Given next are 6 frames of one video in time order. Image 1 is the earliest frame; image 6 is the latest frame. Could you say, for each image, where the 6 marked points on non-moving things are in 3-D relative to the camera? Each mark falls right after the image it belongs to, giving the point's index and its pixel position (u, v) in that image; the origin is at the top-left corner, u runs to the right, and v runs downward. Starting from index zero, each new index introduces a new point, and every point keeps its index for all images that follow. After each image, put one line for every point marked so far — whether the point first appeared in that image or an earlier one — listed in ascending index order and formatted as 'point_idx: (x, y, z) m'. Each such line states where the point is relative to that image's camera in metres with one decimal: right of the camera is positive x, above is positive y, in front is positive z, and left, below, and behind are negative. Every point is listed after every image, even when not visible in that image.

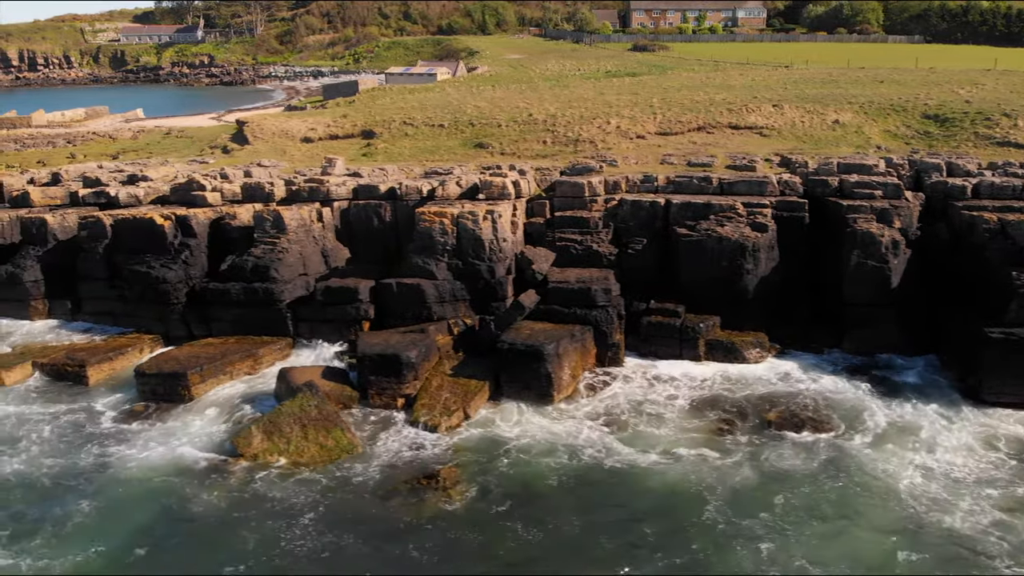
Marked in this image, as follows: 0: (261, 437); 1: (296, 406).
0: (-4.3, -2.5, +15.2) m
1: (-3.8, -2.0, +15.7) m
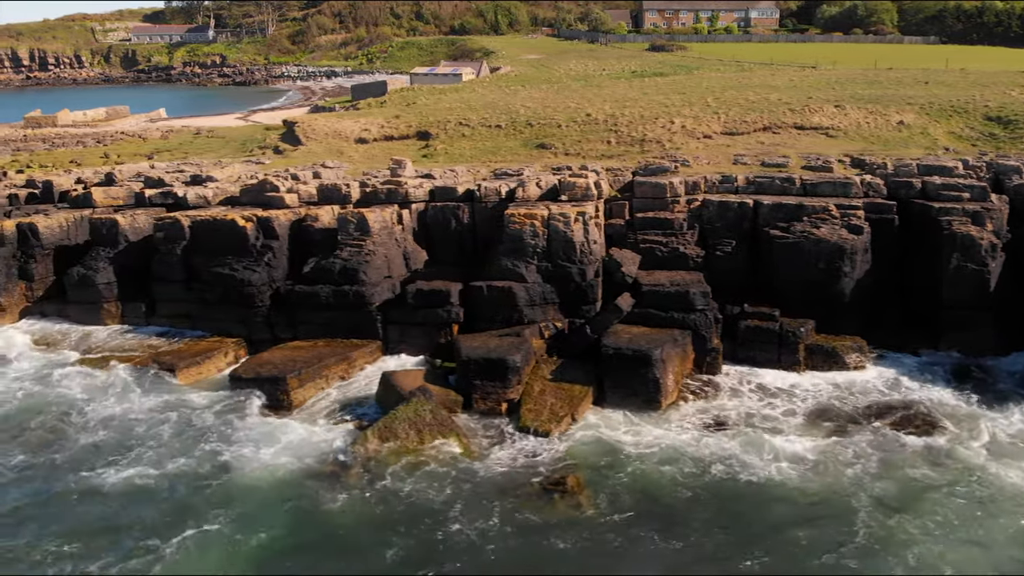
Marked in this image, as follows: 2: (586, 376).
0: (-2.3, -2.5, +14.8) m
1: (-1.7, -2.1, +15.3) m
2: (+1.4, -1.7, +17.3) m
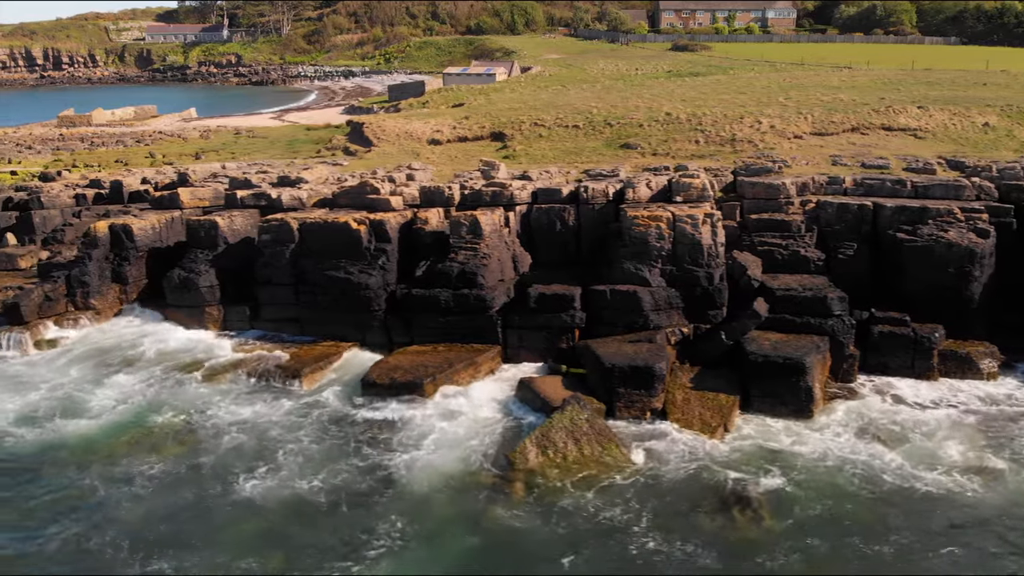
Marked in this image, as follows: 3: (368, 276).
0: (+0.4, -2.6, +14.4) m
1: (+0.9, -2.2, +14.8) m
2: (+4.1, -1.8, +16.9) m
3: (-3.2, +0.3, +19.4) m
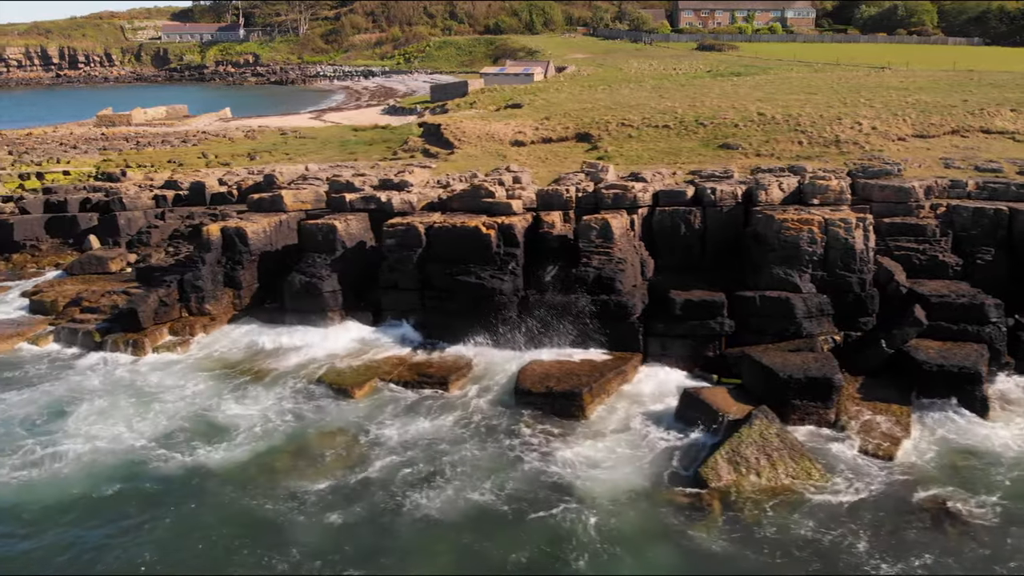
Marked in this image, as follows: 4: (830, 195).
0: (+3.3, -2.7, +13.9) m
1: (+3.8, -2.3, +14.3) m
2: (+7.0, -1.9, +16.4) m
3: (-0.3, +0.1, +18.9) m
4: (+7.0, +2.0, +19.8) m
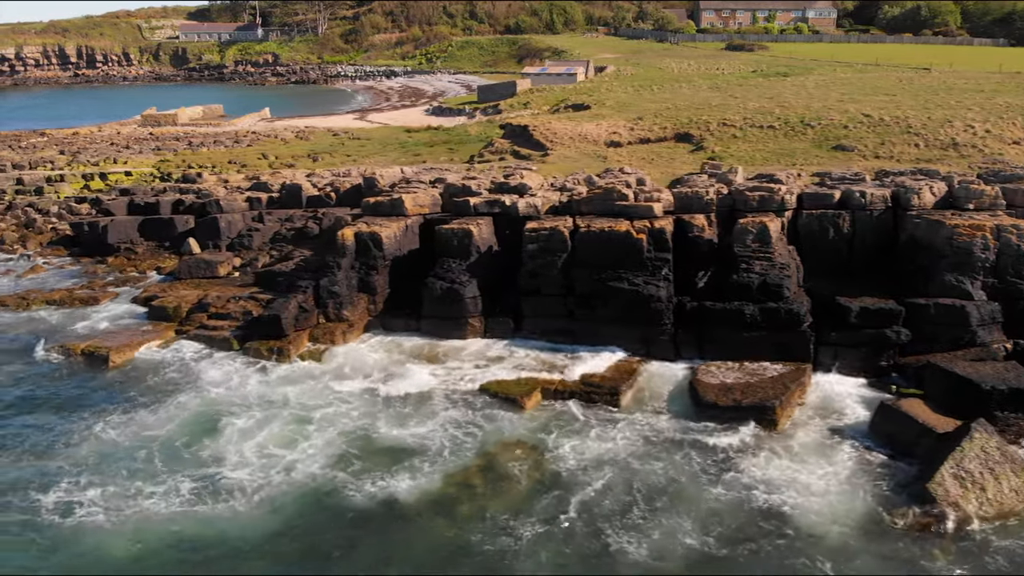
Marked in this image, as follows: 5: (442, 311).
0: (+6.6, -2.9, +13.4) m
1: (+7.1, -2.4, +13.9) m
2: (+10.2, -2.0, +16.0) m
3: (+2.9, 0.0, +18.4) m
4: (+10.2, +1.9, +19.4) m
5: (-1.6, -0.5, +19.9) m
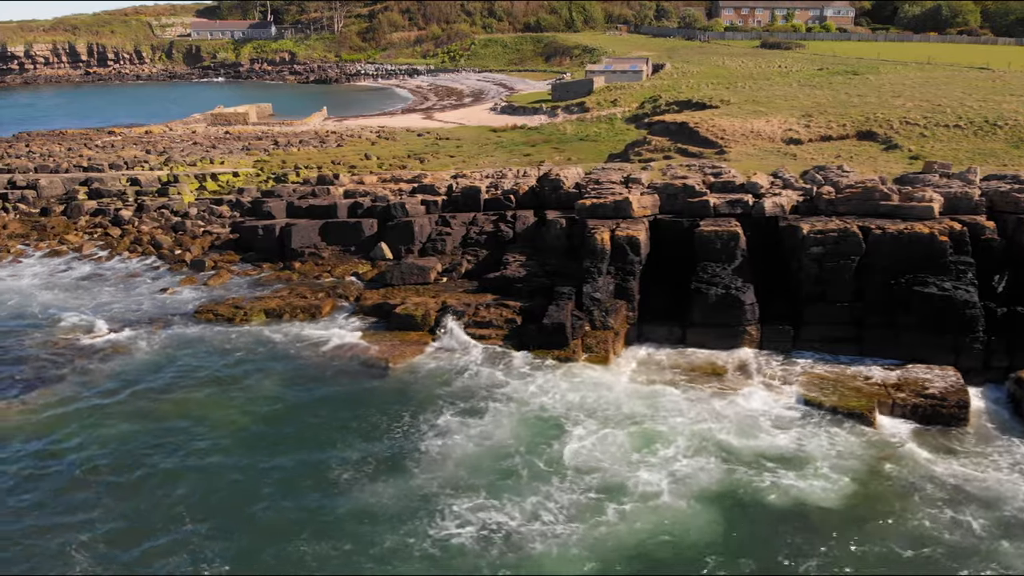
0: (+12.6, -3.0, +13.0) m
1: (+13.1, -2.5, +13.5) m
2: (+16.2, -2.1, +15.7) m
3: (+8.8, -0.1, +17.9) m
4: (+16.0, +1.9, +19.0) m
5: (+4.2, -0.7, +19.2) m
